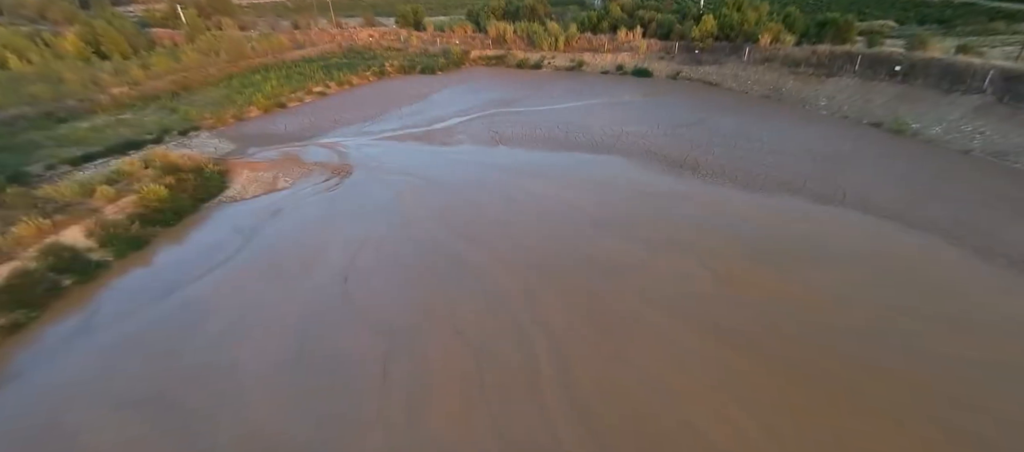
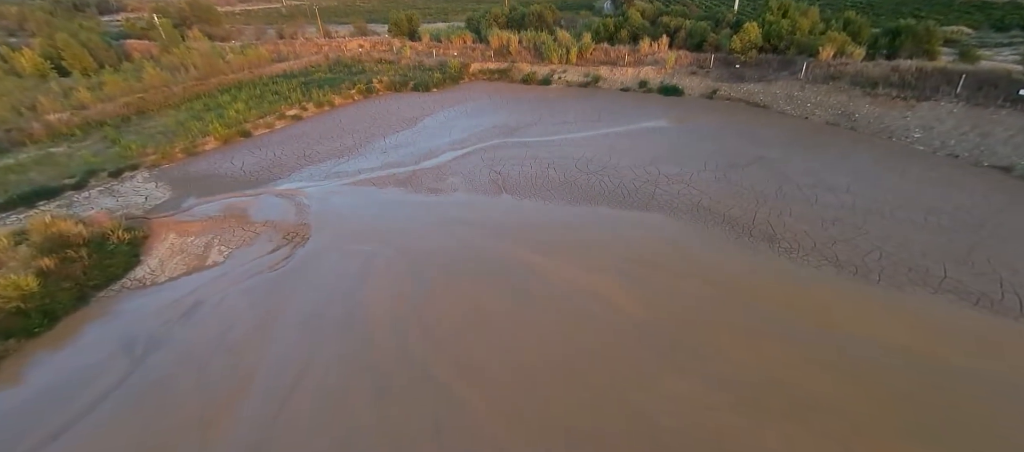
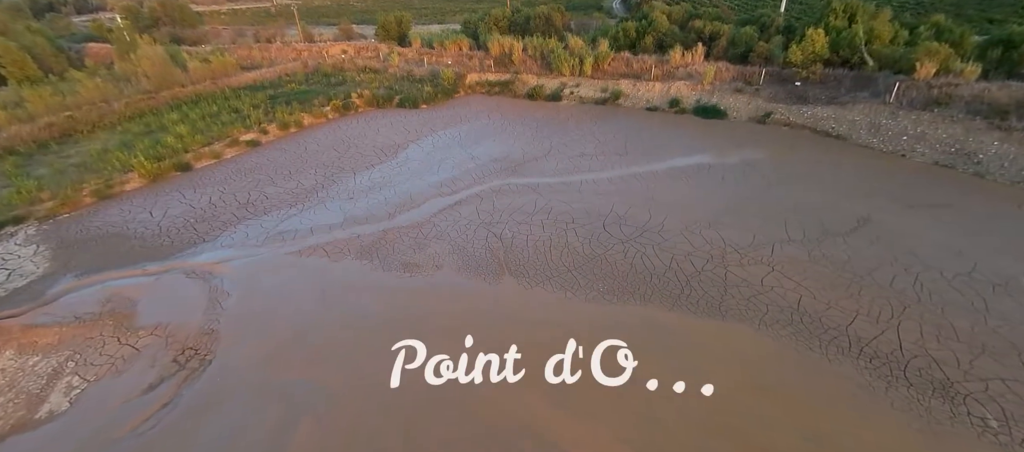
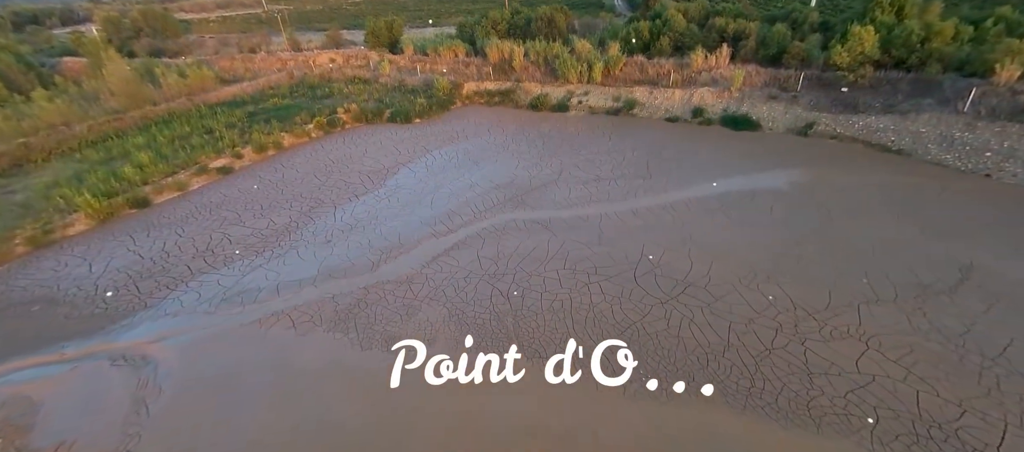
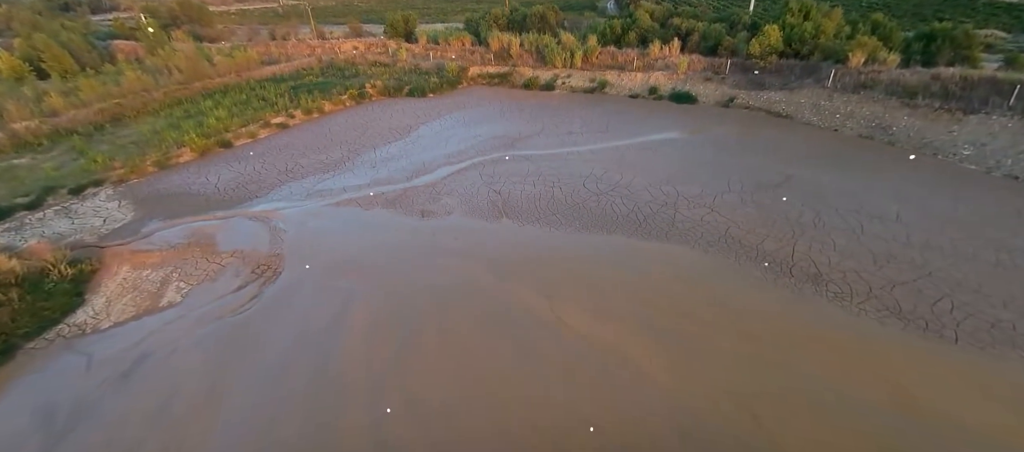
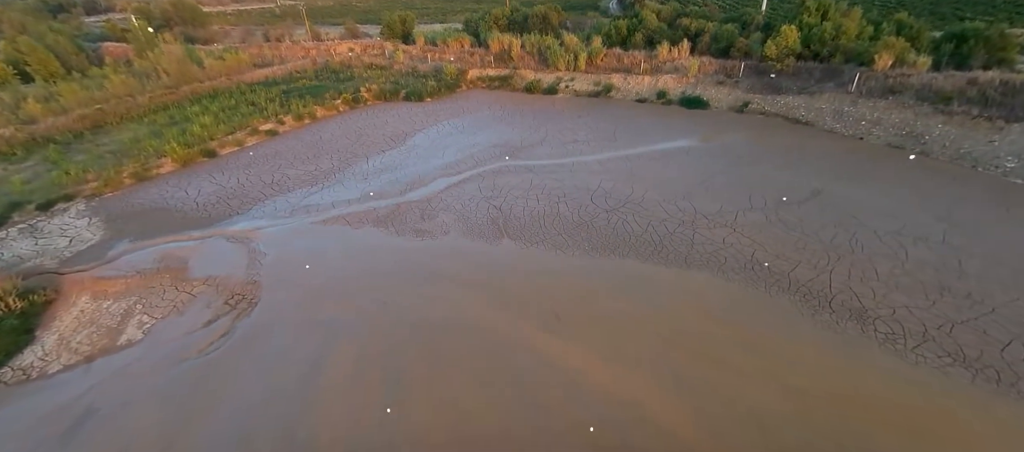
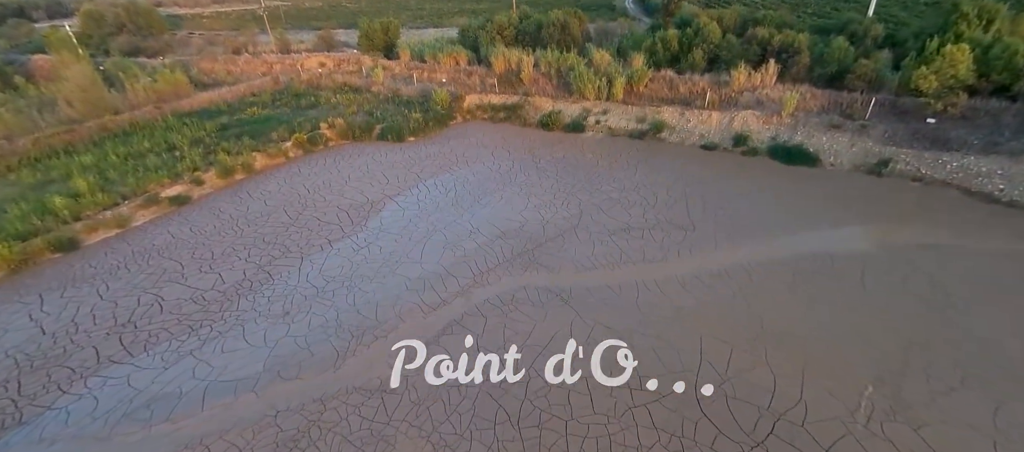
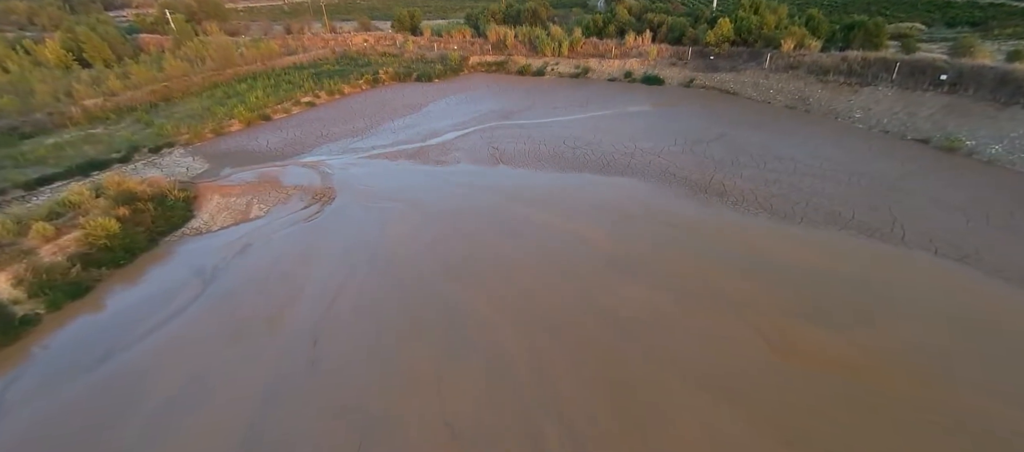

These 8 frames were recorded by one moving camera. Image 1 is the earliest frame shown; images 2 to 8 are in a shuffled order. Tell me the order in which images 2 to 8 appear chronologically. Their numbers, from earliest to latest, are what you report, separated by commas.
8, 2, 5, 6, 3, 4, 7
